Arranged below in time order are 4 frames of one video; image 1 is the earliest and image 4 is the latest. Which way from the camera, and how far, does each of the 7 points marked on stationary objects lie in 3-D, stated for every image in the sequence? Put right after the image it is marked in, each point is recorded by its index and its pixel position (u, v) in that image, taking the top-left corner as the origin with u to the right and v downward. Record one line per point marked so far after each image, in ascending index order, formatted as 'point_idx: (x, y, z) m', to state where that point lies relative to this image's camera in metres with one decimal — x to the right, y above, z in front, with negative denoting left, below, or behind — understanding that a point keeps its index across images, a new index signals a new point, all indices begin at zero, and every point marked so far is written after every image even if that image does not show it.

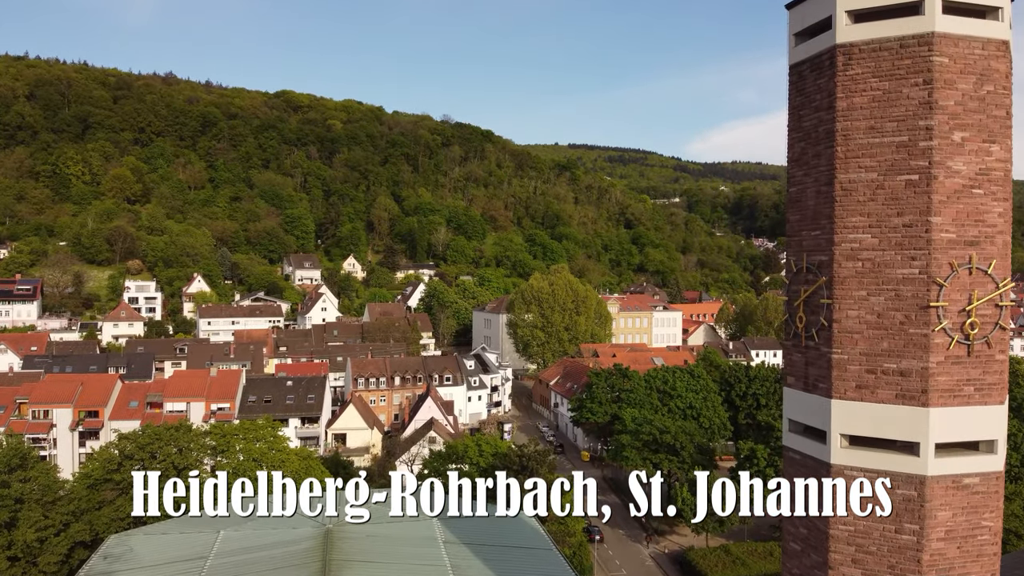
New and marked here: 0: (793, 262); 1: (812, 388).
0: (+3.4, +0.3, +12.7) m
1: (+3.5, -1.2, +12.2) m
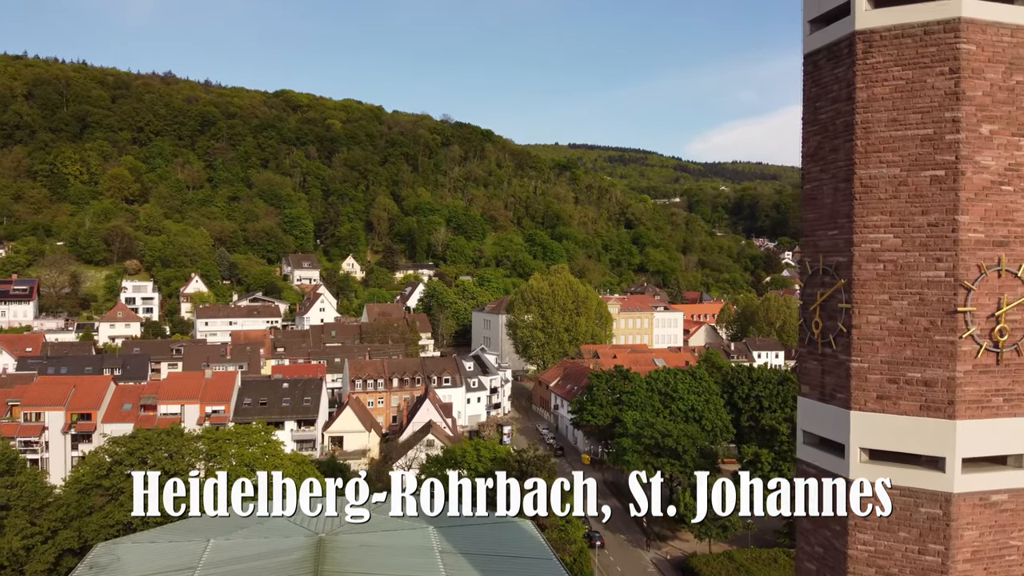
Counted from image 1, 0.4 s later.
0: (+3.4, +0.3, +11.9) m
1: (+3.5, -1.2, +11.4) m
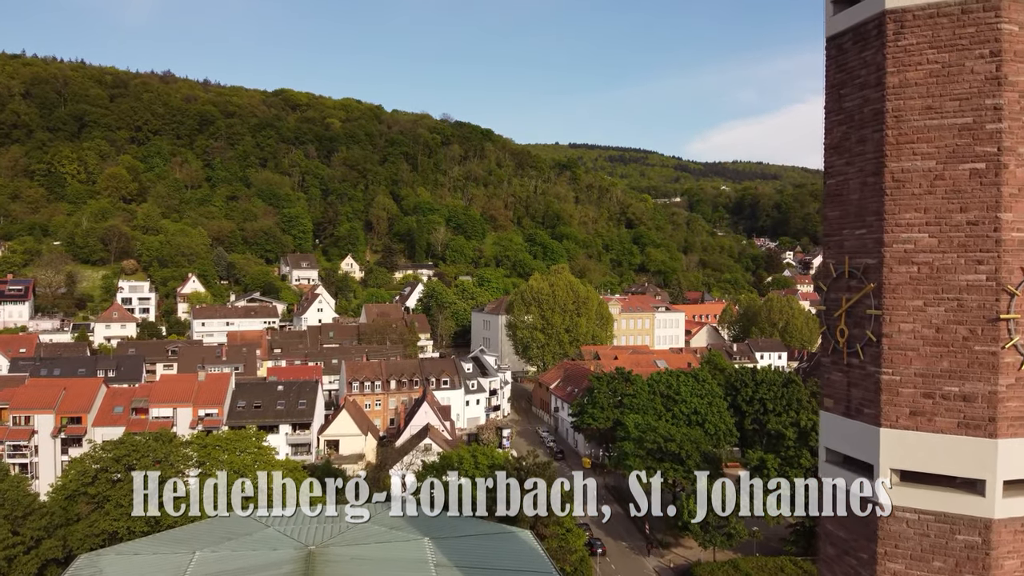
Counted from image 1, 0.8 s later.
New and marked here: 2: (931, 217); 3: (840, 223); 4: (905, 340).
0: (+3.3, +0.2, +10.8) m
1: (+3.4, -1.3, +10.3) m
2: (+3.8, +0.6, +9.4) m
3: (+3.3, +0.7, +10.5) m
4: (+3.6, -0.5, +9.6) m
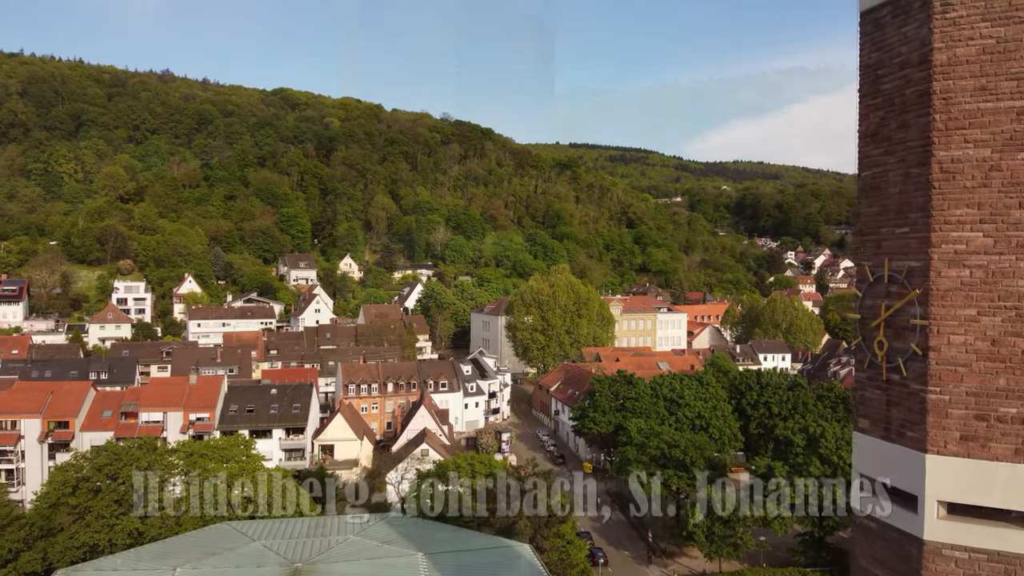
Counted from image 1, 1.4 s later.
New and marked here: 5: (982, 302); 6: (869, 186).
0: (+3.3, +0.2, +9.4) m
1: (+3.4, -1.3, +9.0) m
2: (+3.8, +0.6, +8.1) m
3: (+3.3, +0.6, +9.2) m
4: (+3.6, -0.5, +8.3) m
5: (+3.7, -0.1, +8.1) m
6: (+3.3, +0.9, +9.3) m
